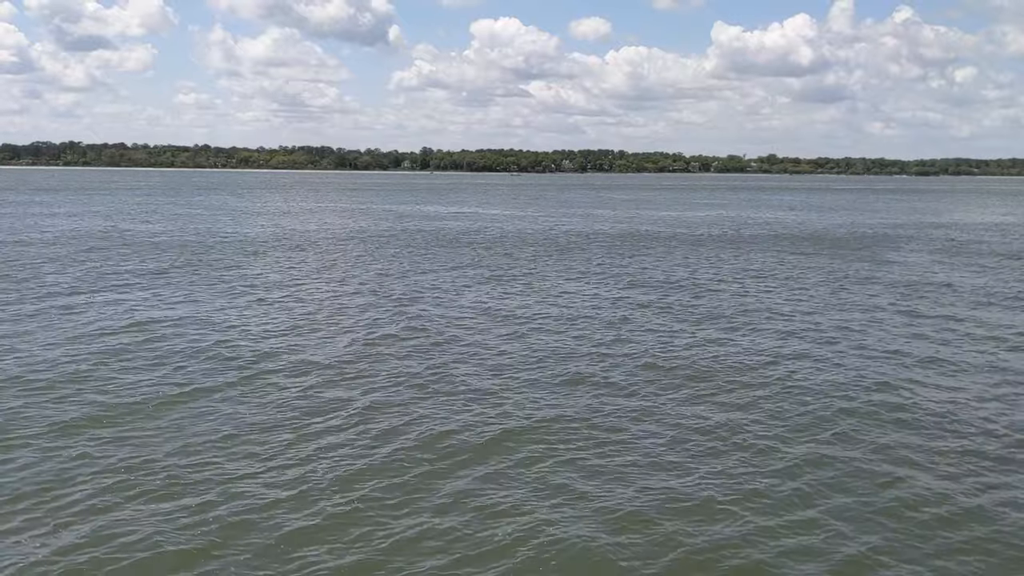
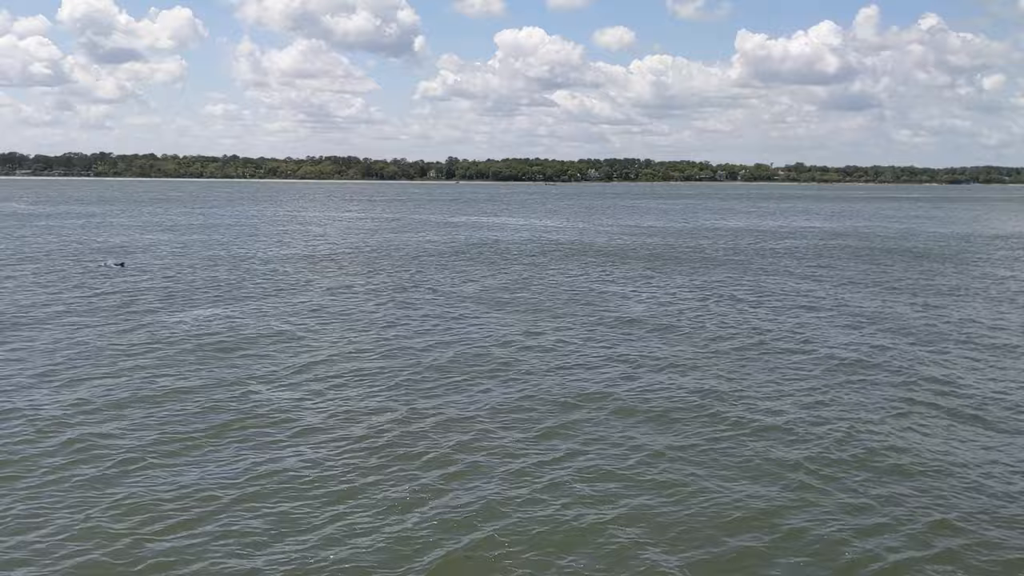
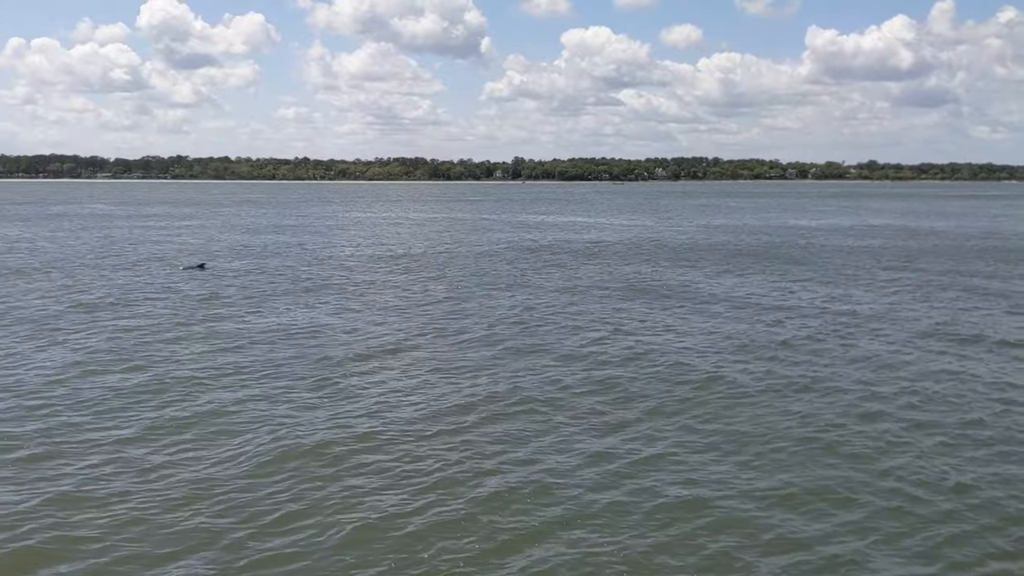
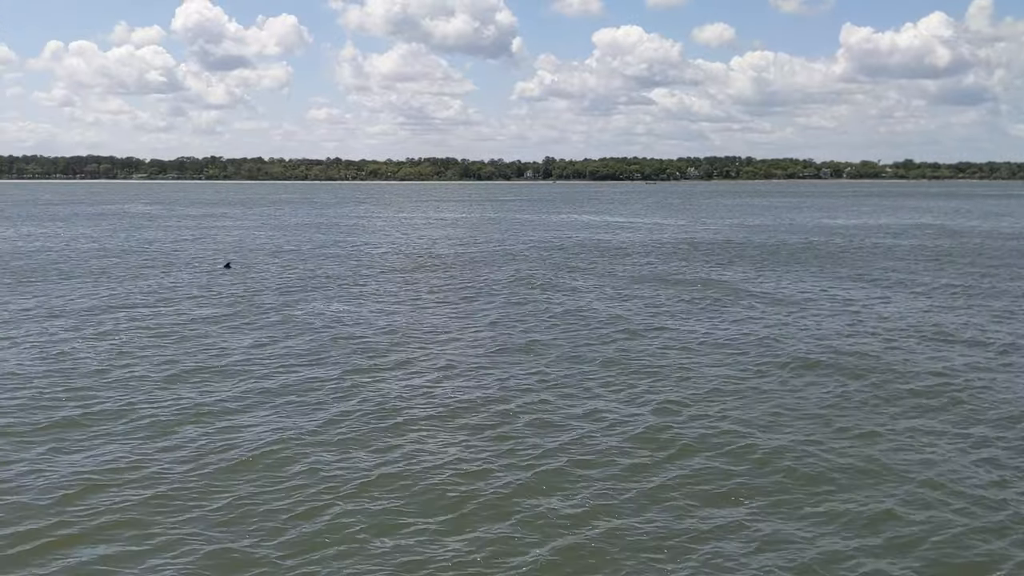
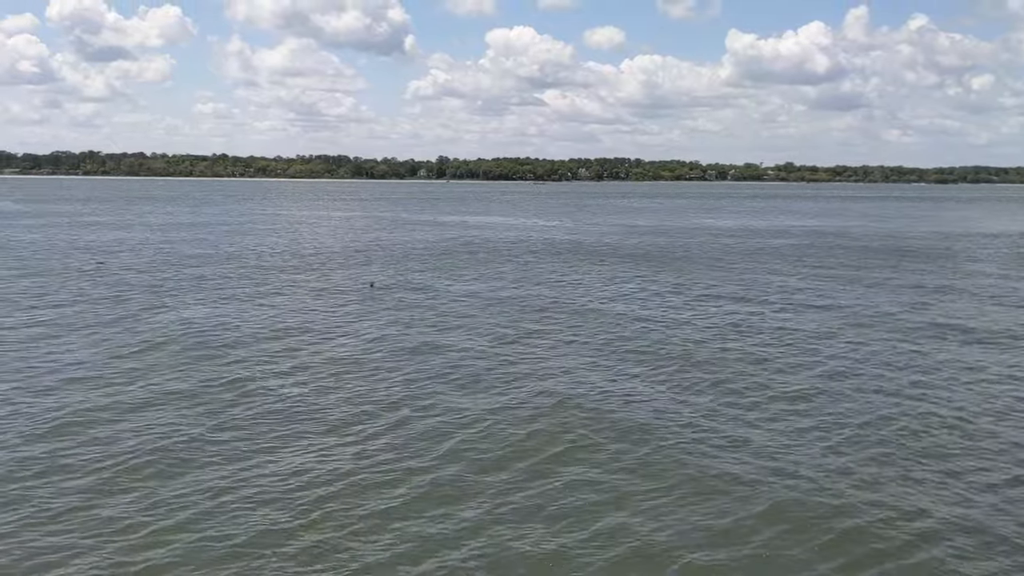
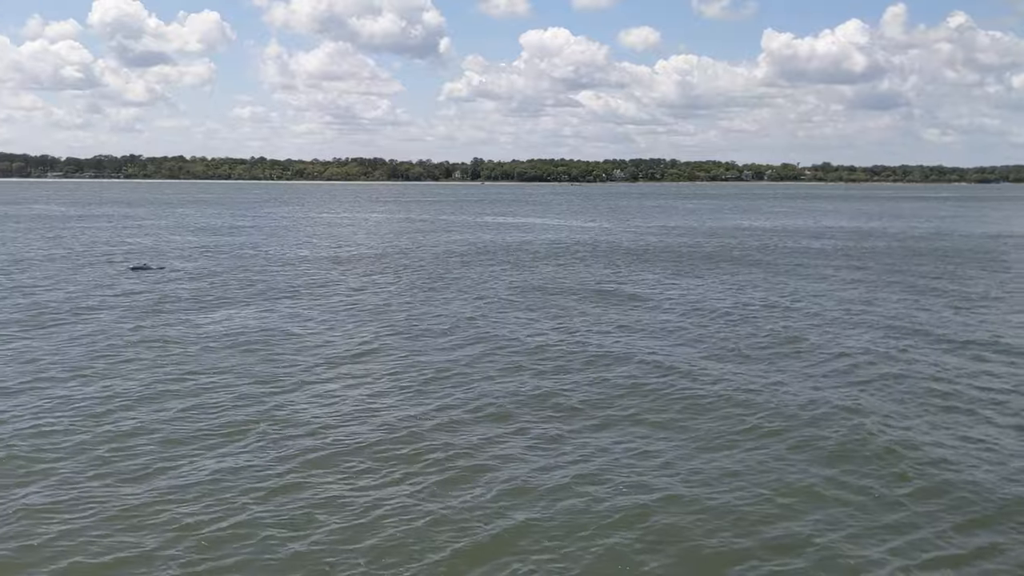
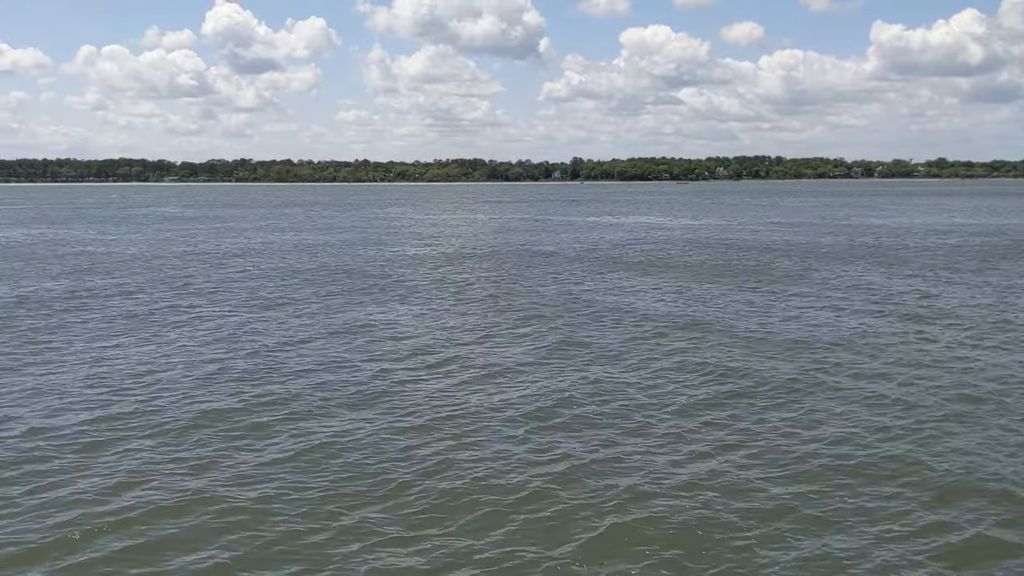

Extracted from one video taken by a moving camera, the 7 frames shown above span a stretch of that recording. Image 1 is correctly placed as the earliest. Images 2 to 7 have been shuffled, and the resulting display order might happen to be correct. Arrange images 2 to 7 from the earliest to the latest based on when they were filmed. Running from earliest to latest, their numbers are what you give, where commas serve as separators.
5, 2, 6, 3, 4, 7
